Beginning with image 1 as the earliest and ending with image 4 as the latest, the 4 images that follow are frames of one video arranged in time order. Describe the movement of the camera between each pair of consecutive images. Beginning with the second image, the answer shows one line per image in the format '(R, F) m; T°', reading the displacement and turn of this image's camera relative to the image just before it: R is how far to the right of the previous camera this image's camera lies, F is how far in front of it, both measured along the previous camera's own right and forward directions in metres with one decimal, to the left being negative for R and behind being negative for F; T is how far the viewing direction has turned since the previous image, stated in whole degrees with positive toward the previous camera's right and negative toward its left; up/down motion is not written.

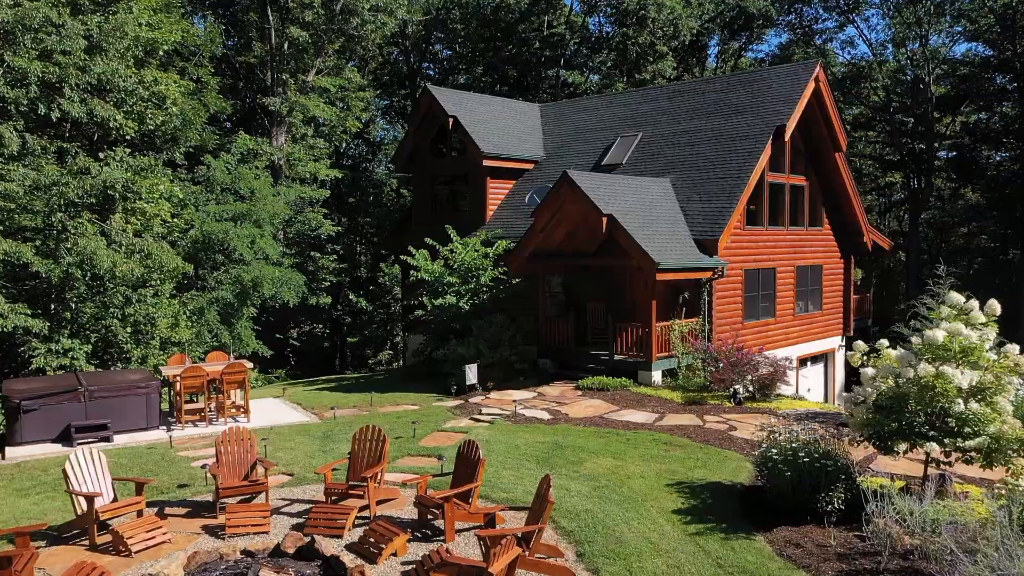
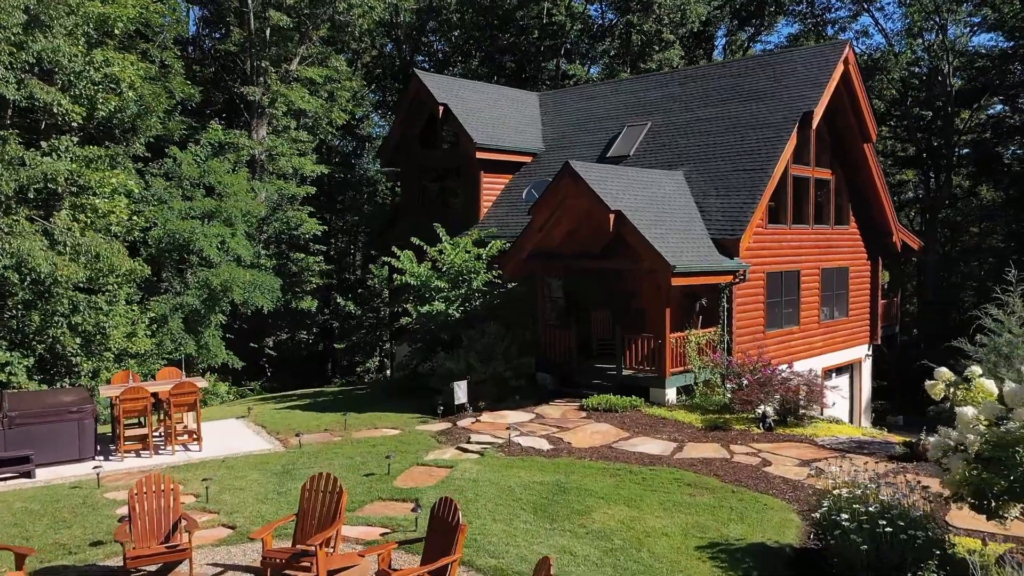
(+0.1, +1.9) m; 0°
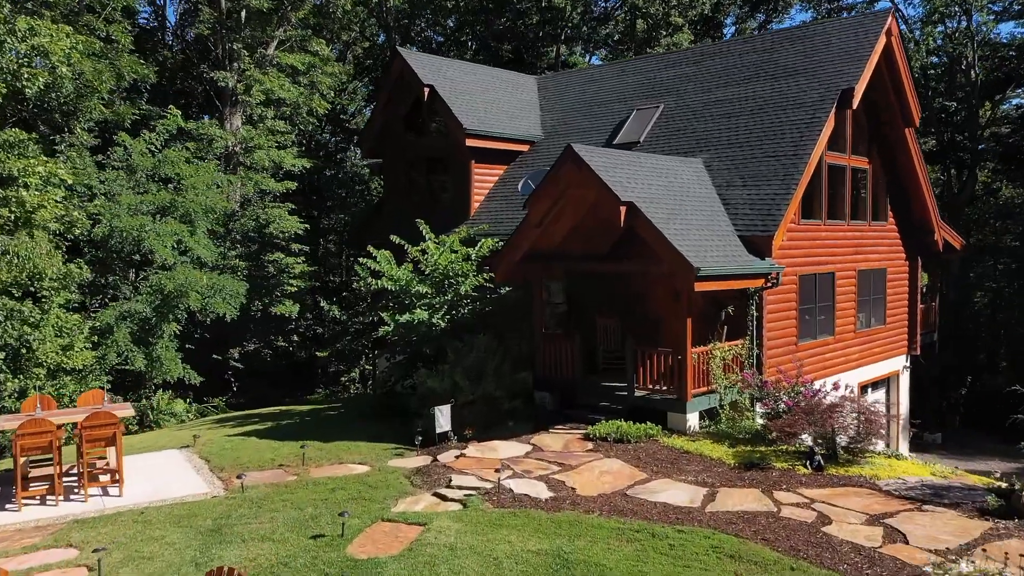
(+0.1, +2.2) m; 0°
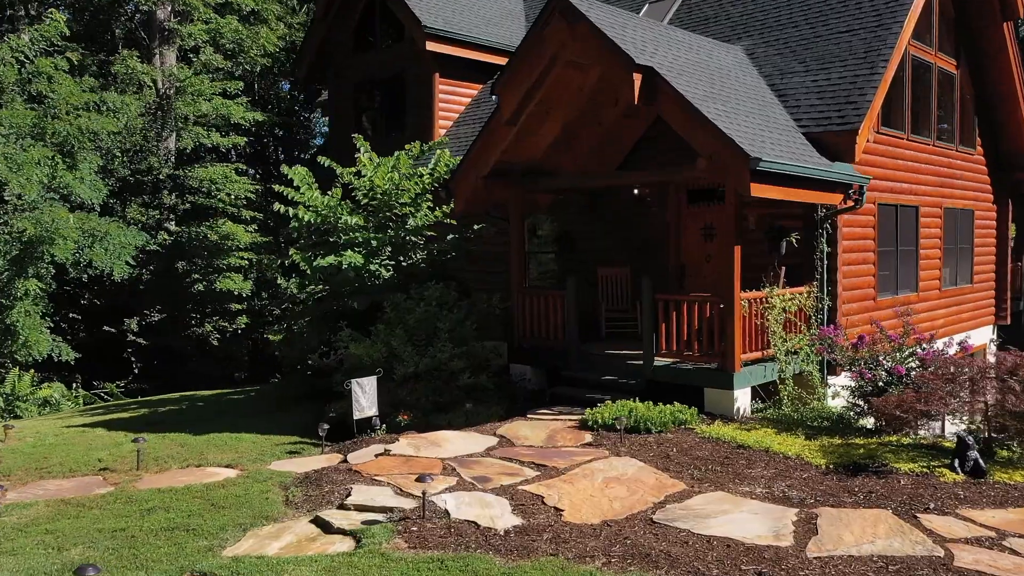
(+0.4, +4.0) m; 0°
